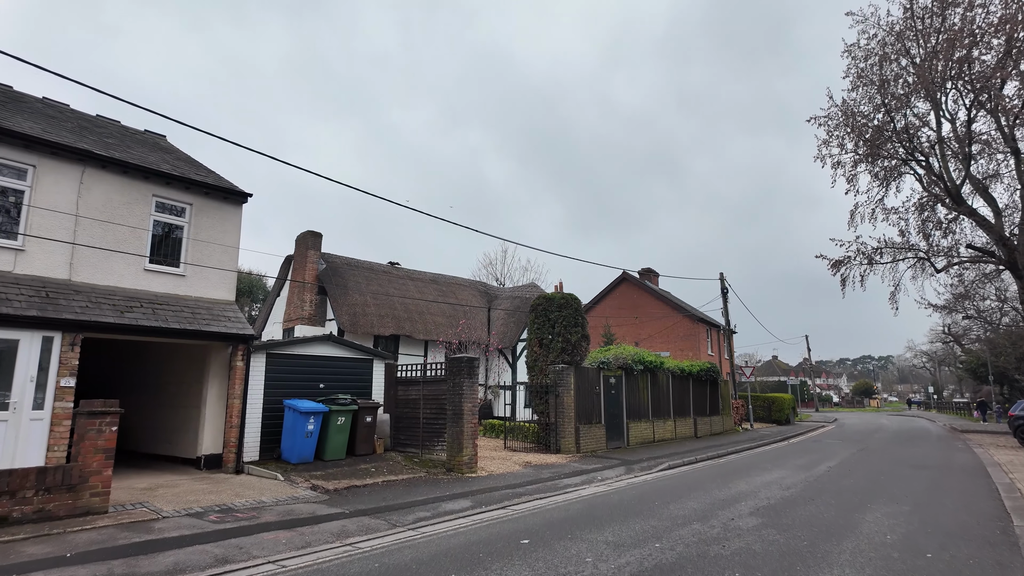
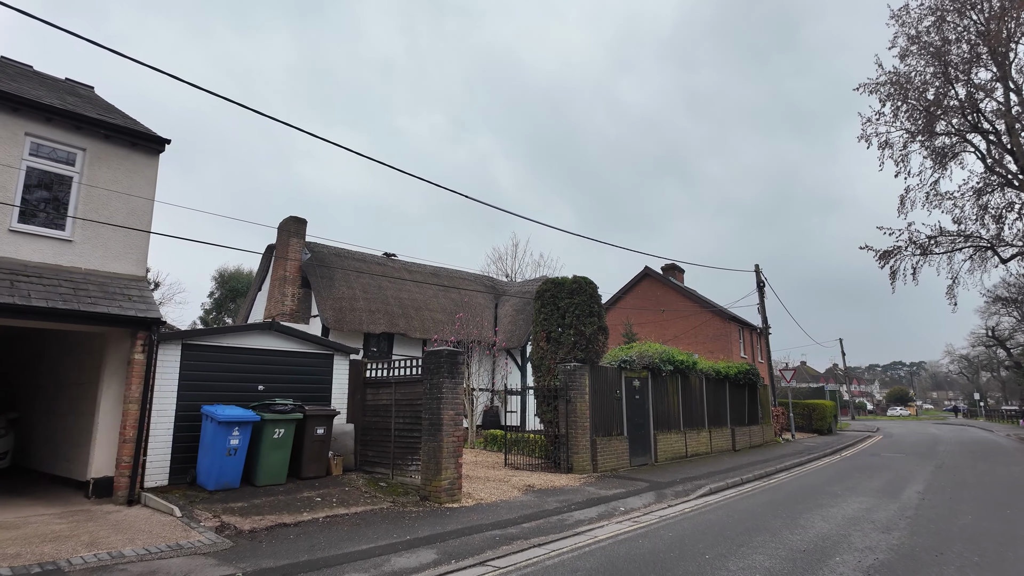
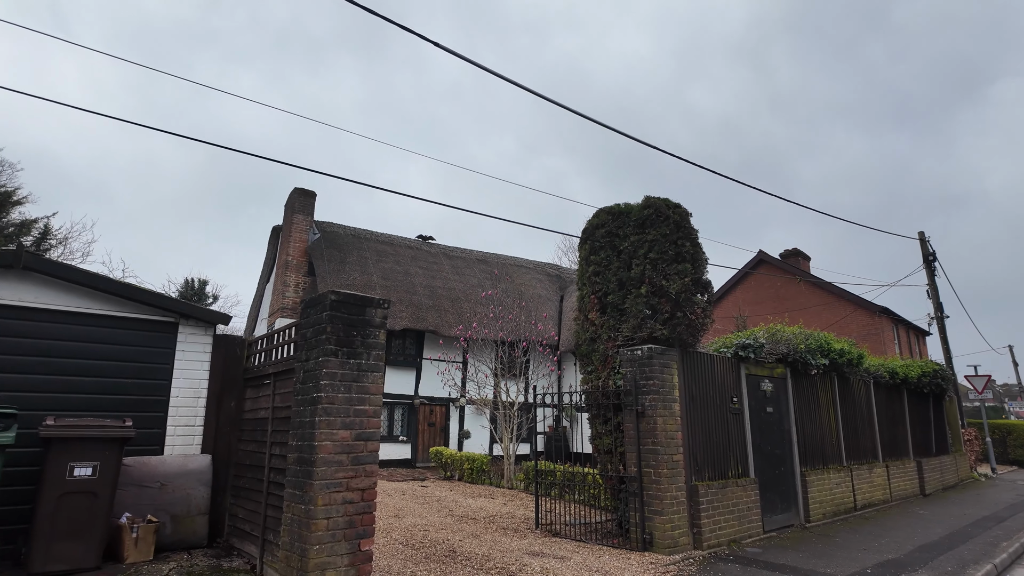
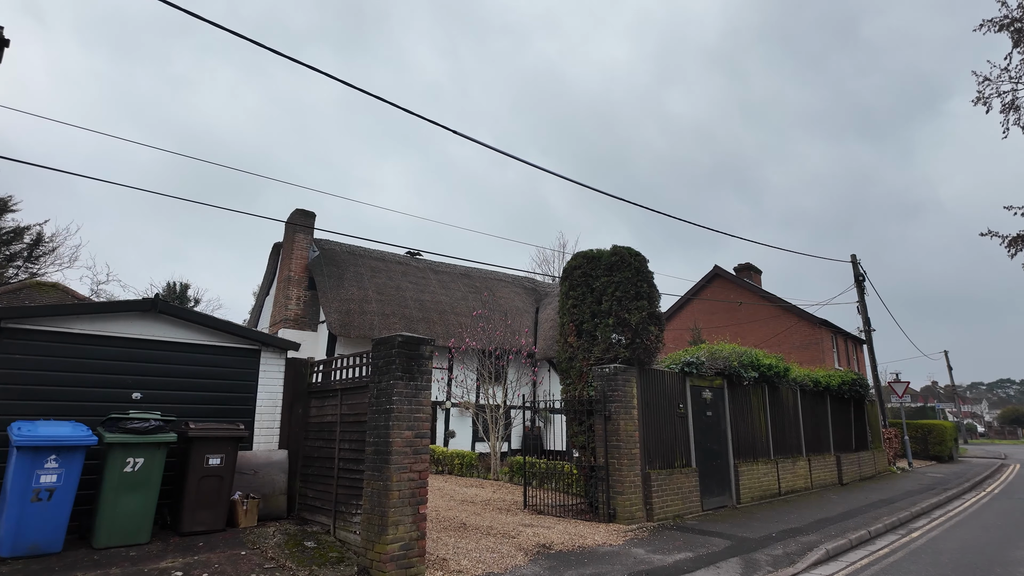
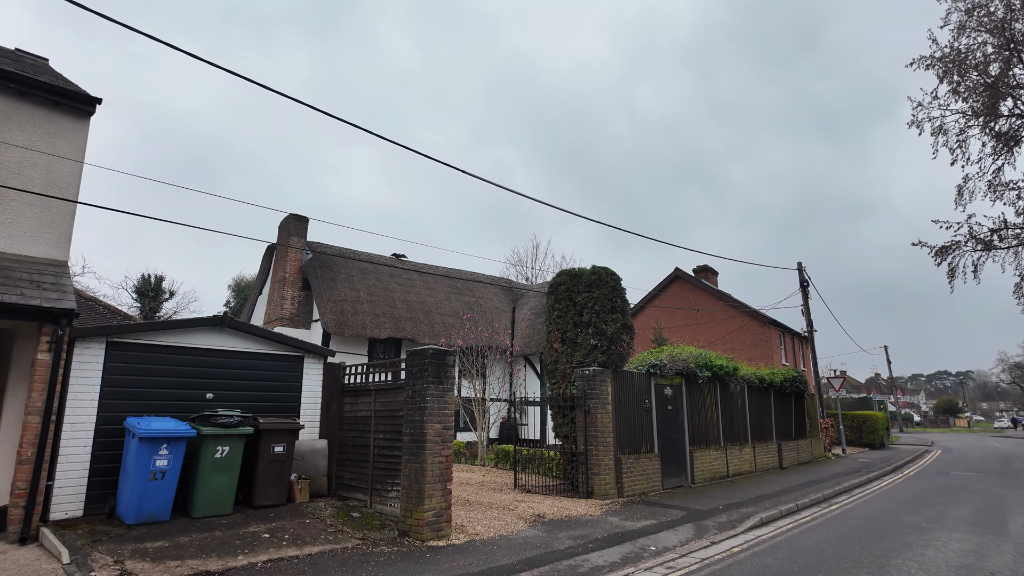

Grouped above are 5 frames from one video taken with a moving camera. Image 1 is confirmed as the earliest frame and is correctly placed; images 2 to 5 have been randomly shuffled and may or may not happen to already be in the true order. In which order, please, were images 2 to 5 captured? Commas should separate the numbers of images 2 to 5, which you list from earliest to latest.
2, 5, 4, 3
